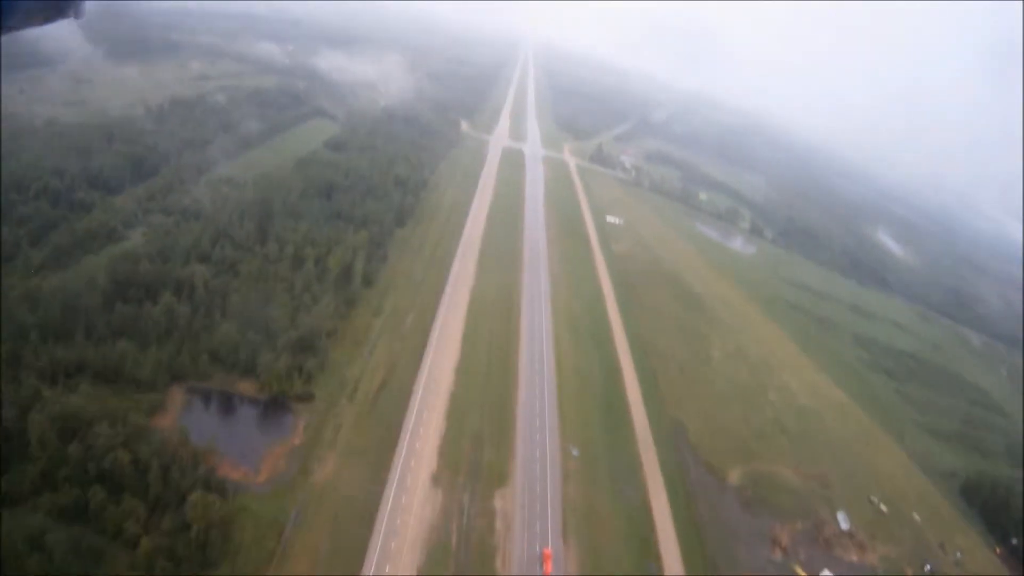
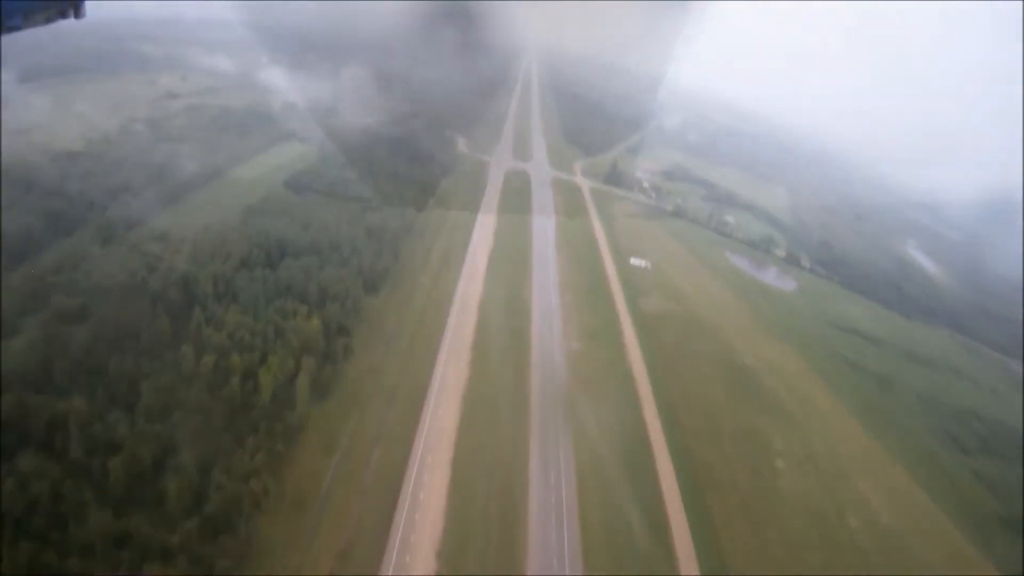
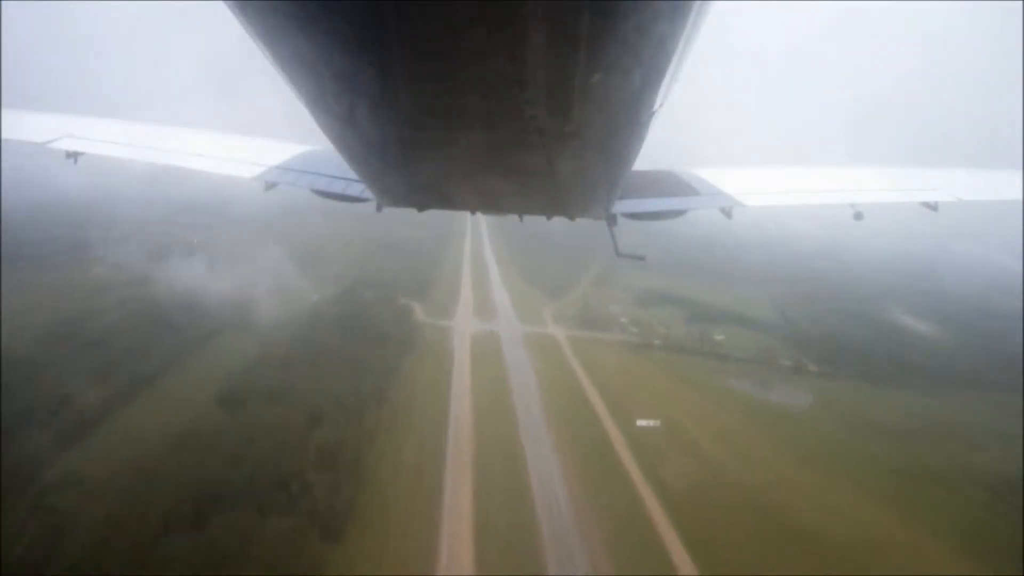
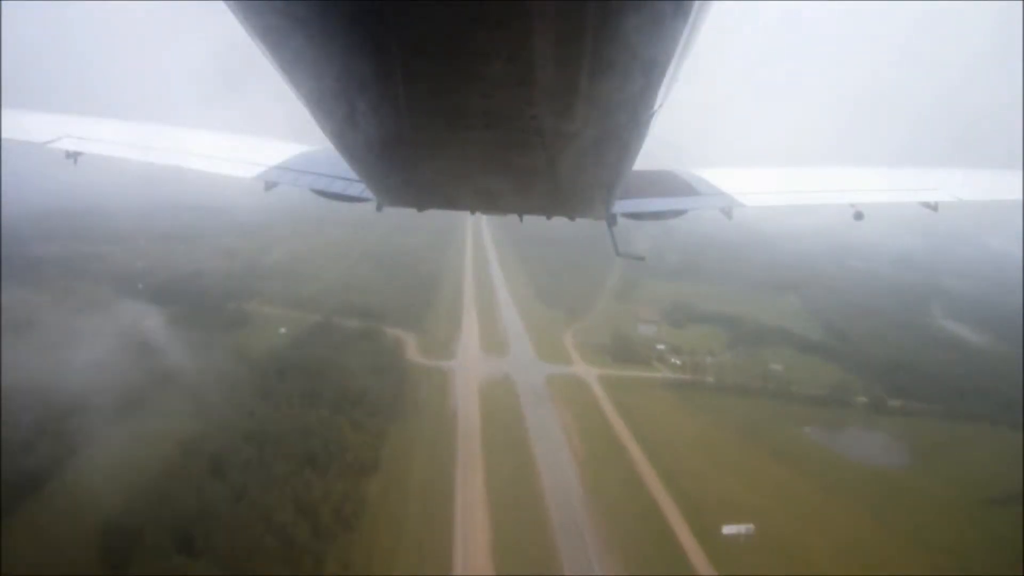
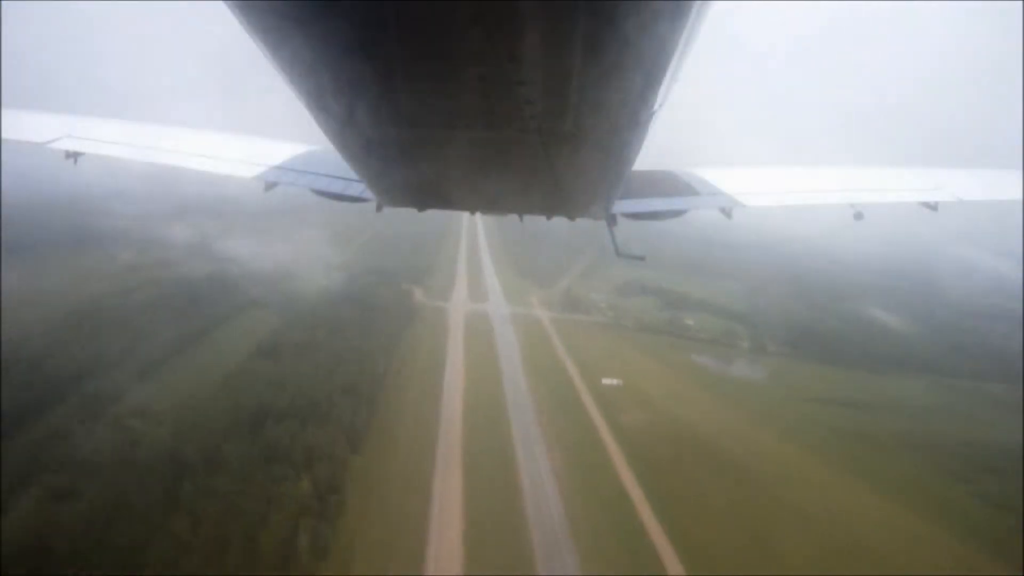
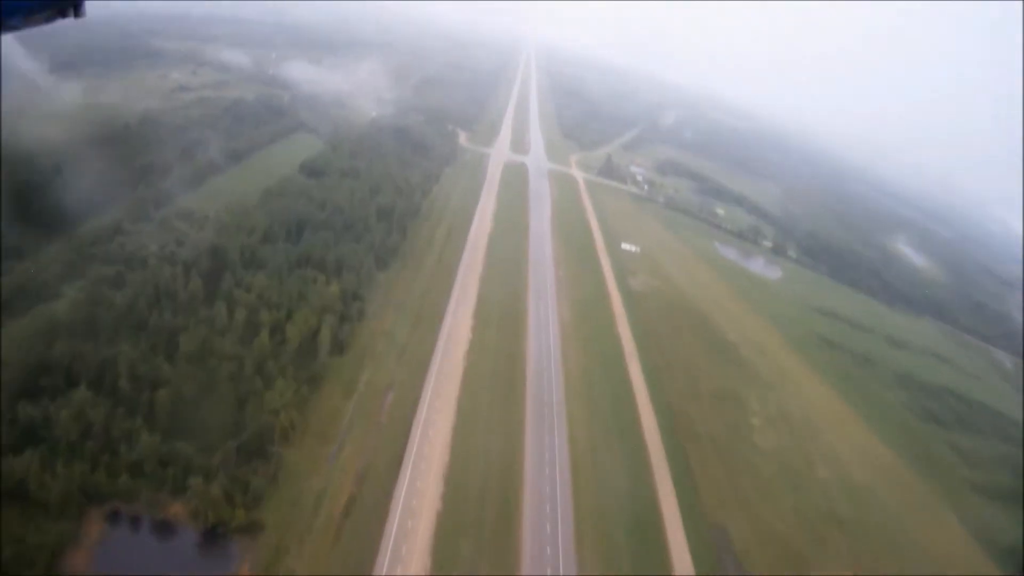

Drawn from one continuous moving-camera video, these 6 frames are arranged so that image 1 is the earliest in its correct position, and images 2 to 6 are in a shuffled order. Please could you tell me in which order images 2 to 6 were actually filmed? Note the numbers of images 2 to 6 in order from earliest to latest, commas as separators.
6, 2, 5, 3, 4
